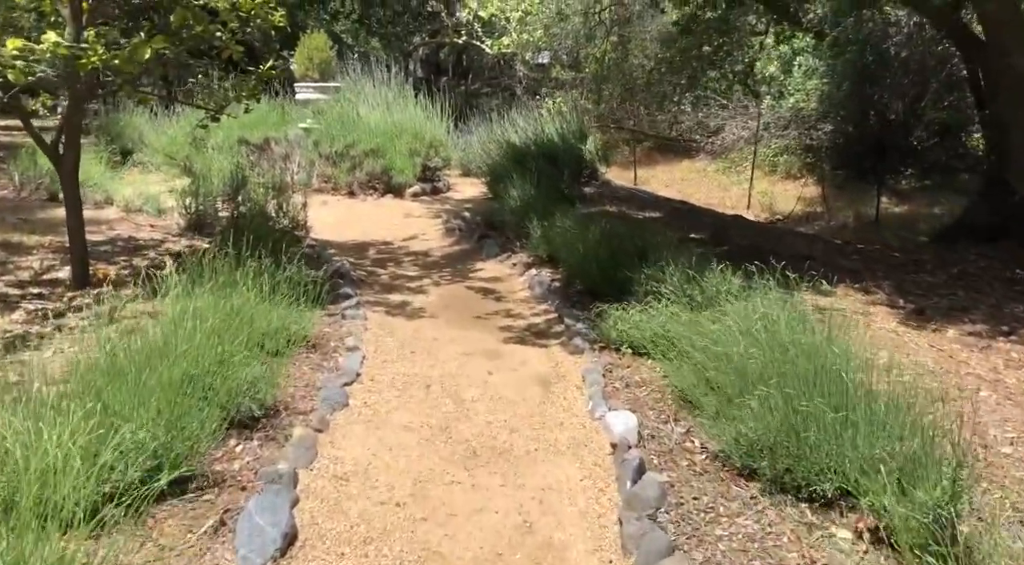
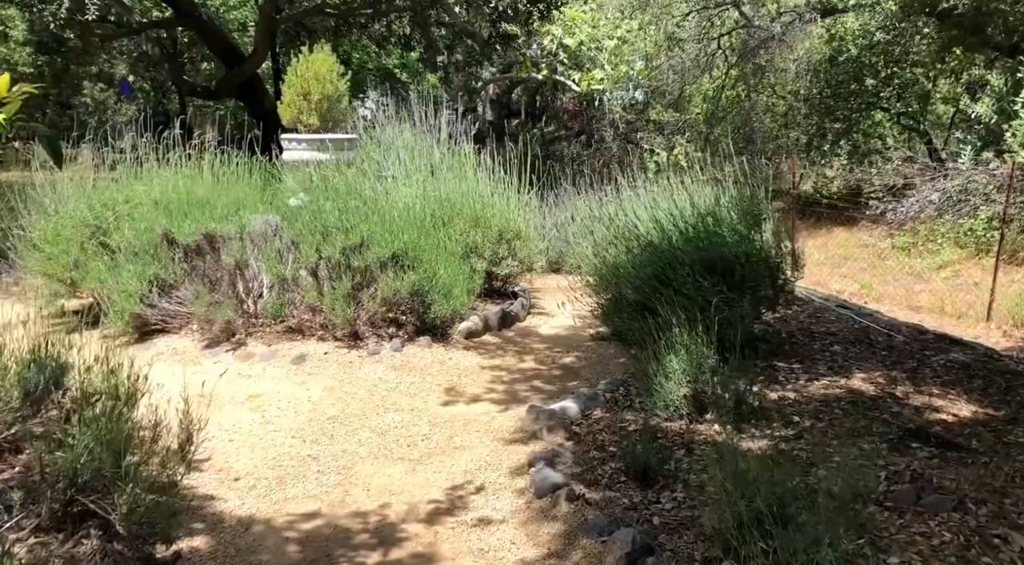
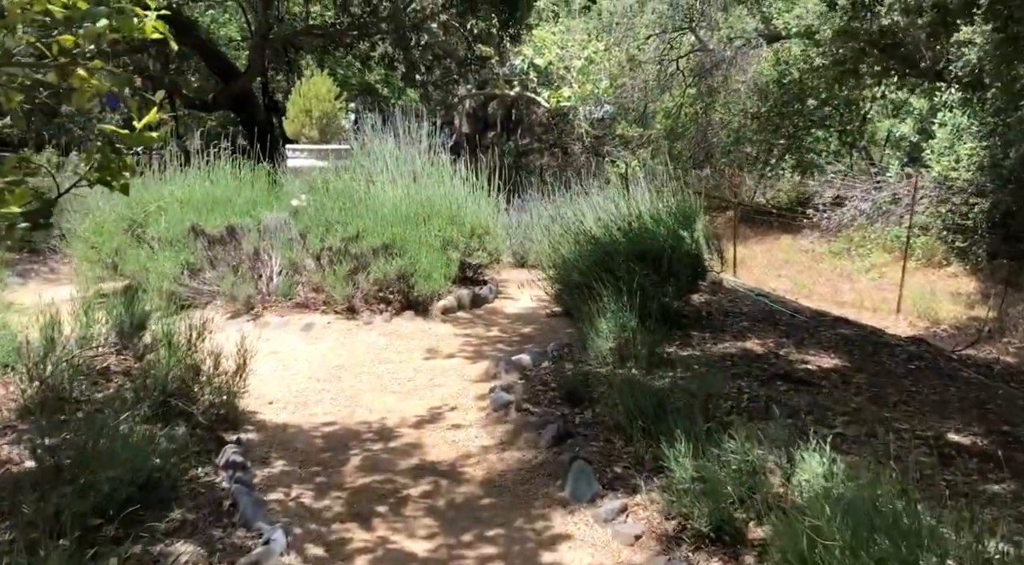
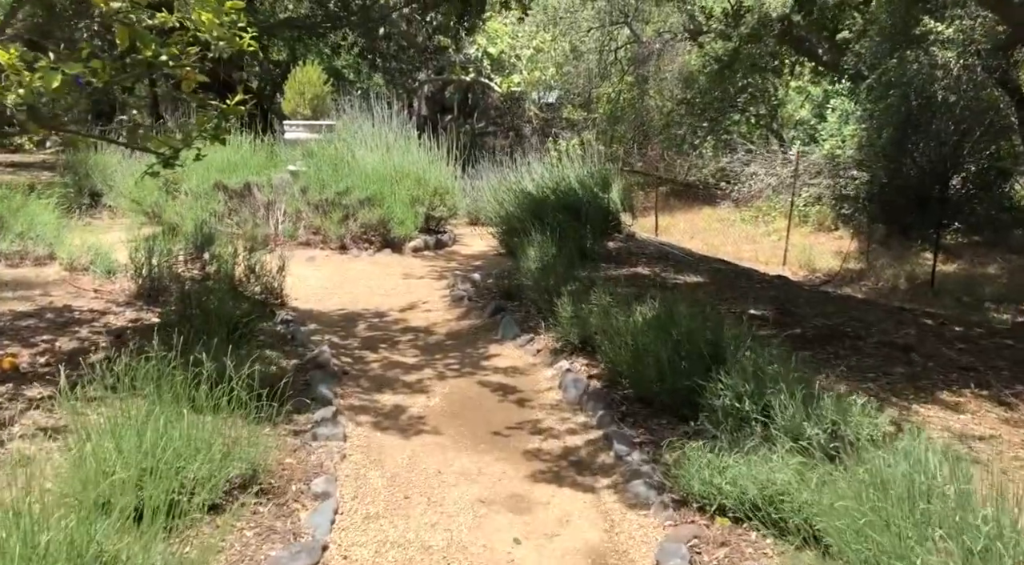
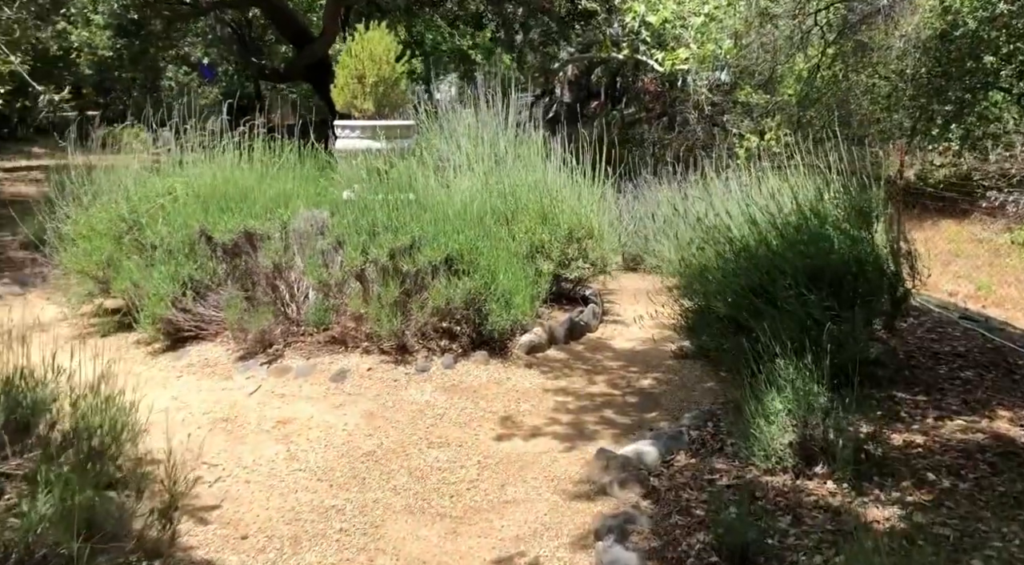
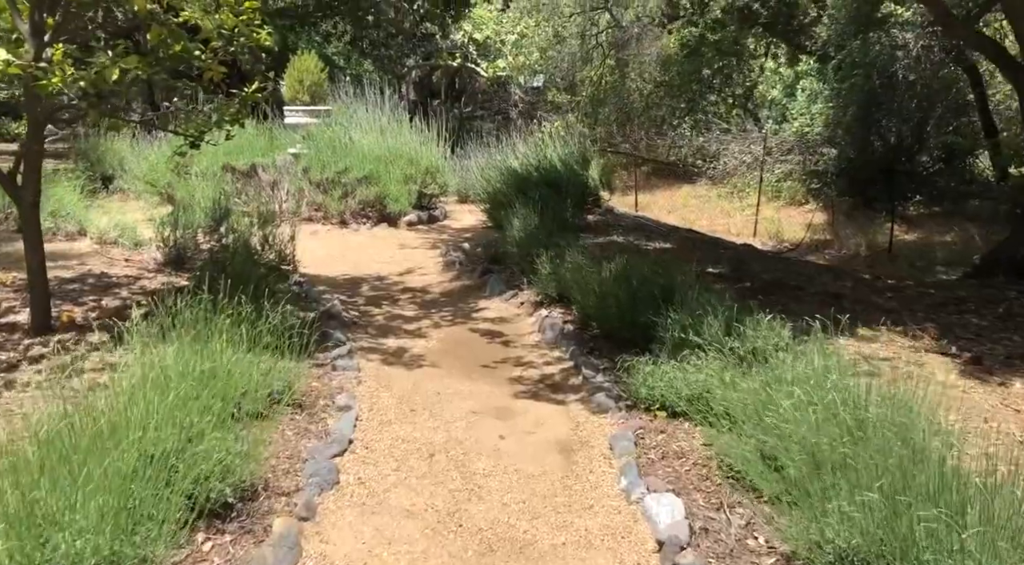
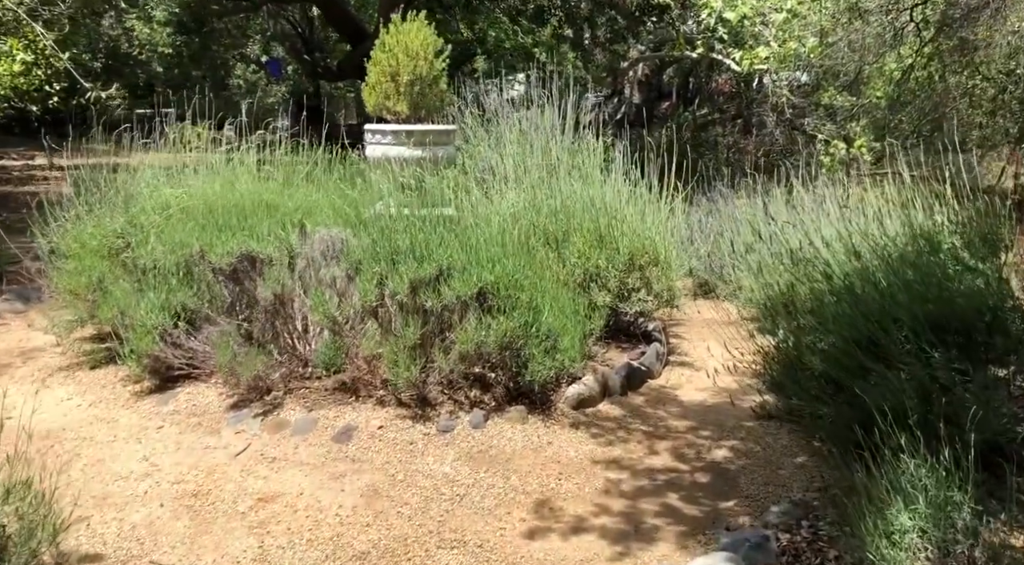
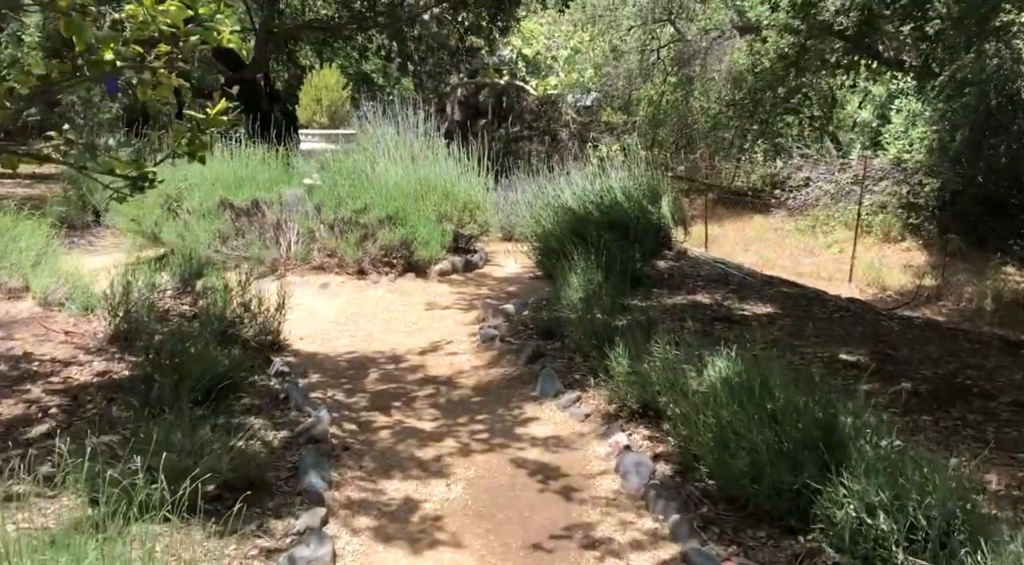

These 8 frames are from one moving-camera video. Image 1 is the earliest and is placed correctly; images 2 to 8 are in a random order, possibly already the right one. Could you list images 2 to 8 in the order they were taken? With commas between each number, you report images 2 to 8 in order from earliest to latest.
6, 4, 8, 3, 2, 5, 7
